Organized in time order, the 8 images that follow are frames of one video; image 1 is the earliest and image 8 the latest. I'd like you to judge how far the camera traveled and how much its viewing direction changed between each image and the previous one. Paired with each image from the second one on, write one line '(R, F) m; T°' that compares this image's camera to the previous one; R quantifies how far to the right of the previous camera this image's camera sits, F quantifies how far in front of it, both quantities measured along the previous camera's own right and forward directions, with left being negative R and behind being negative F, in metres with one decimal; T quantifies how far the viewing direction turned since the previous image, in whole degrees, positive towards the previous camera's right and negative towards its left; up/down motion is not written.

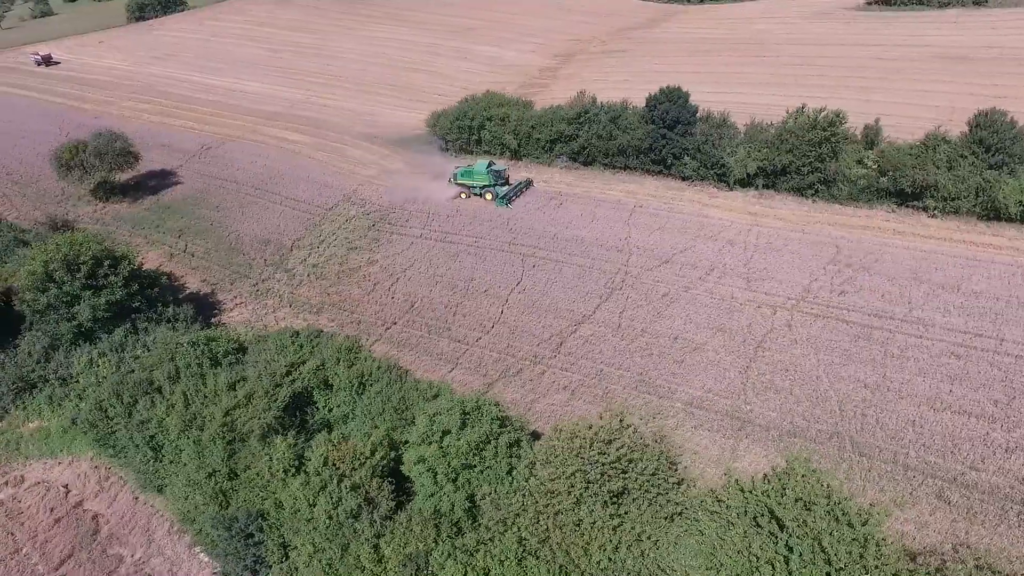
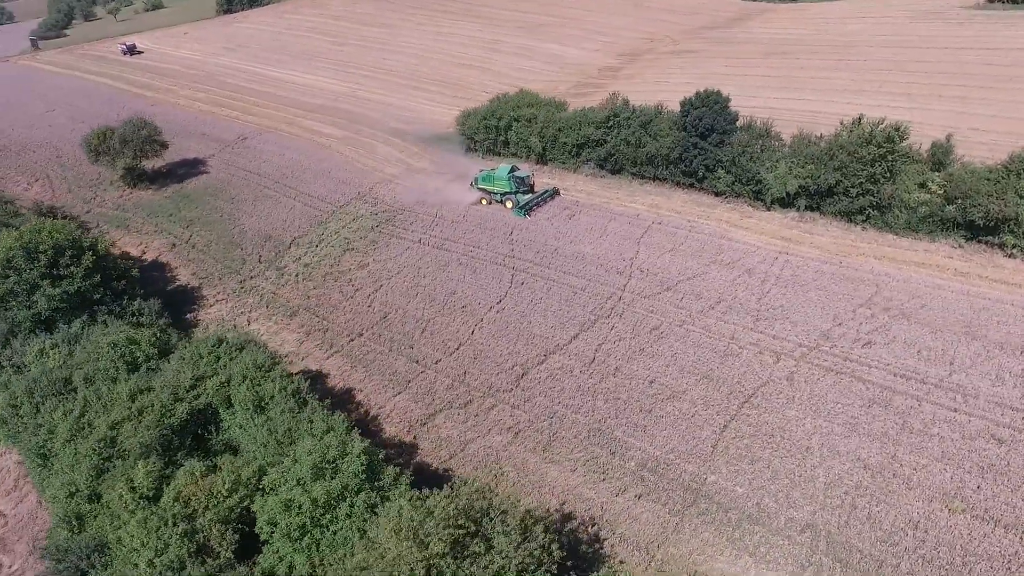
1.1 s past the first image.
(+4.5, +2.9) m; -8°
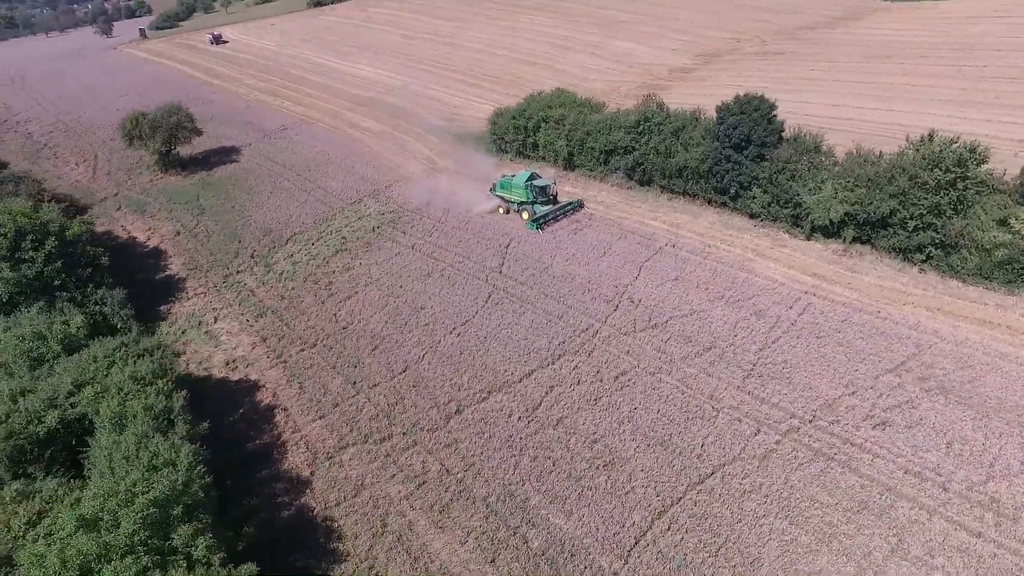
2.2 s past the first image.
(+4.8, +3.4) m; -9°
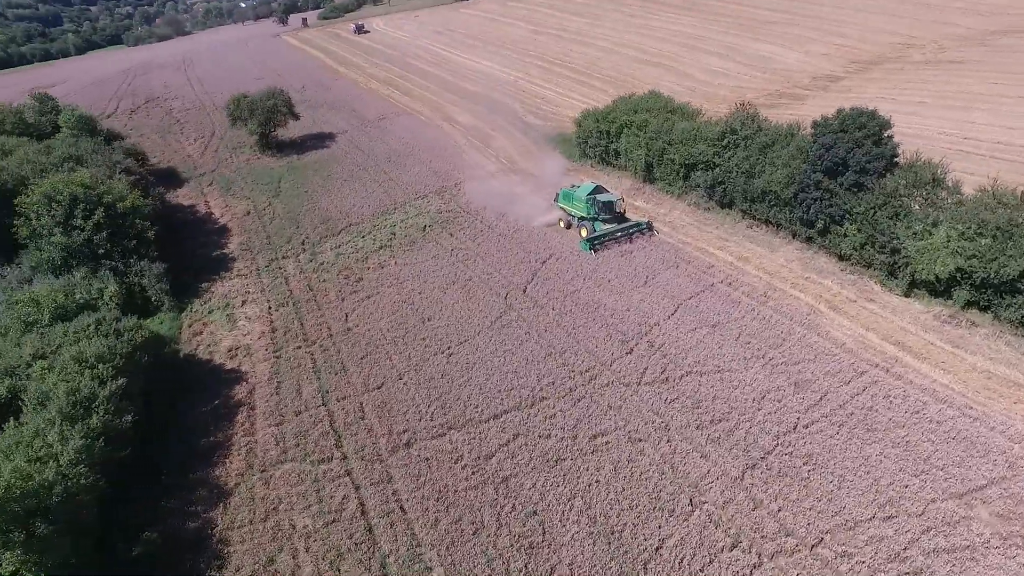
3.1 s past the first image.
(+4.5, +3.2) m; -13°
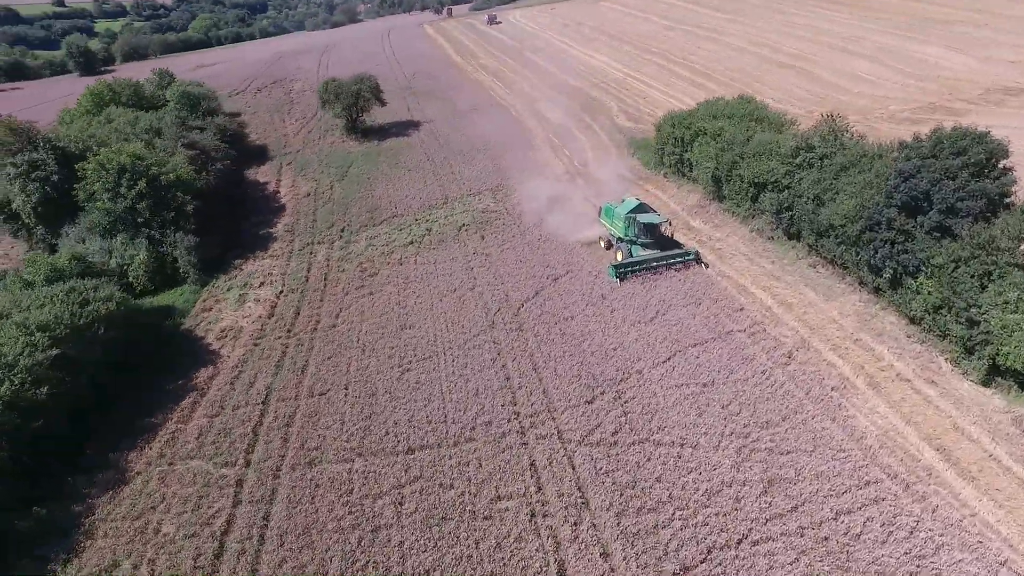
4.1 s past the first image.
(+5.2, +3.1) m; -13°
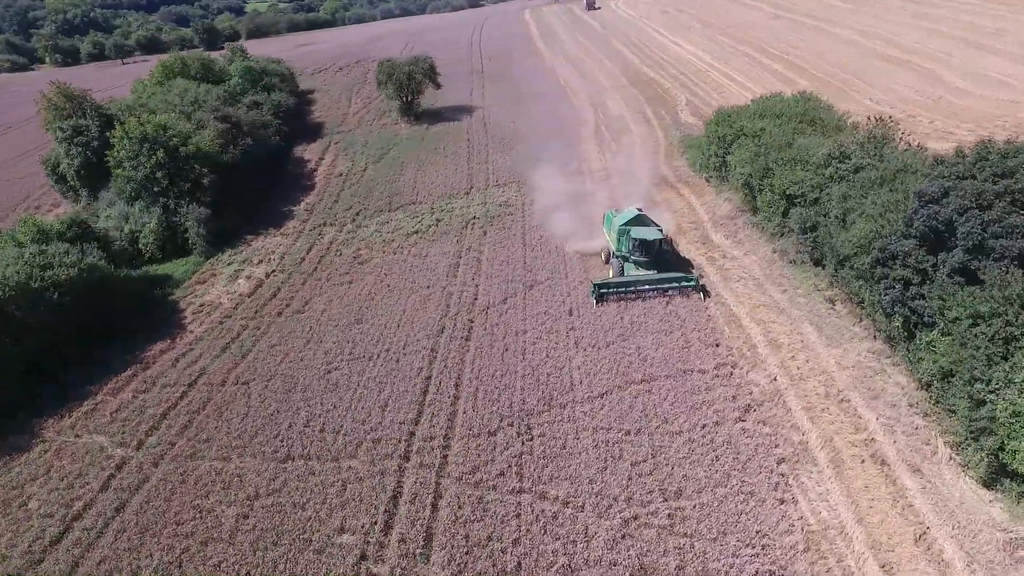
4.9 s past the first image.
(+4.8, +2.4) m; -10°
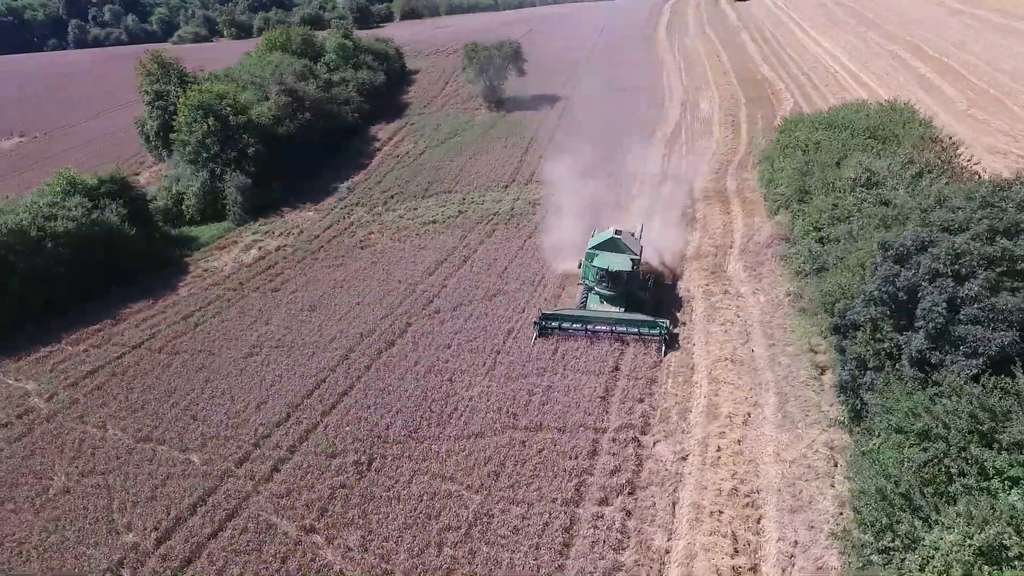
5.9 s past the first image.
(+5.7, +2.8) m; -14°
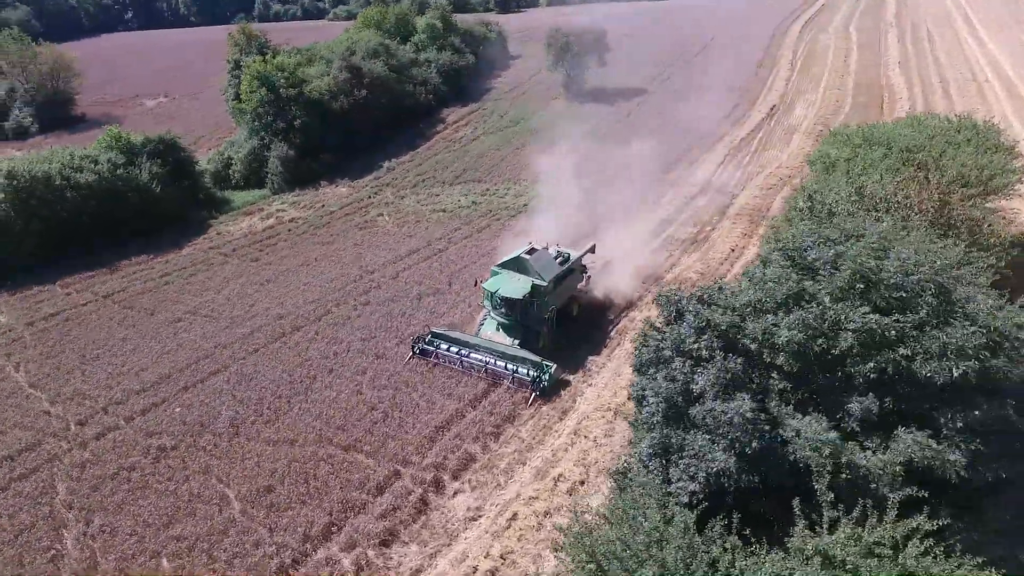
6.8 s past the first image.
(+5.8, +2.4) m; -13°
